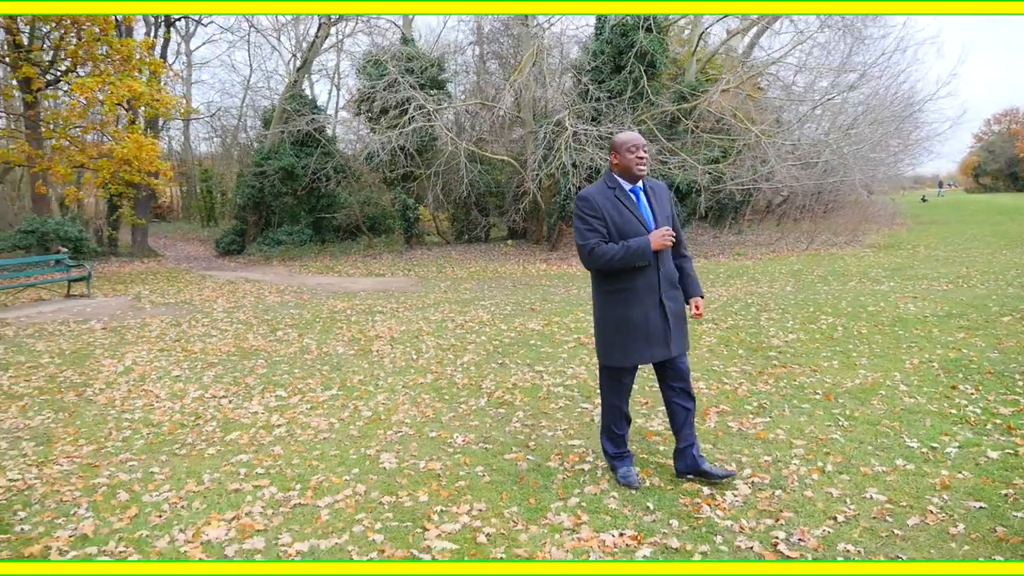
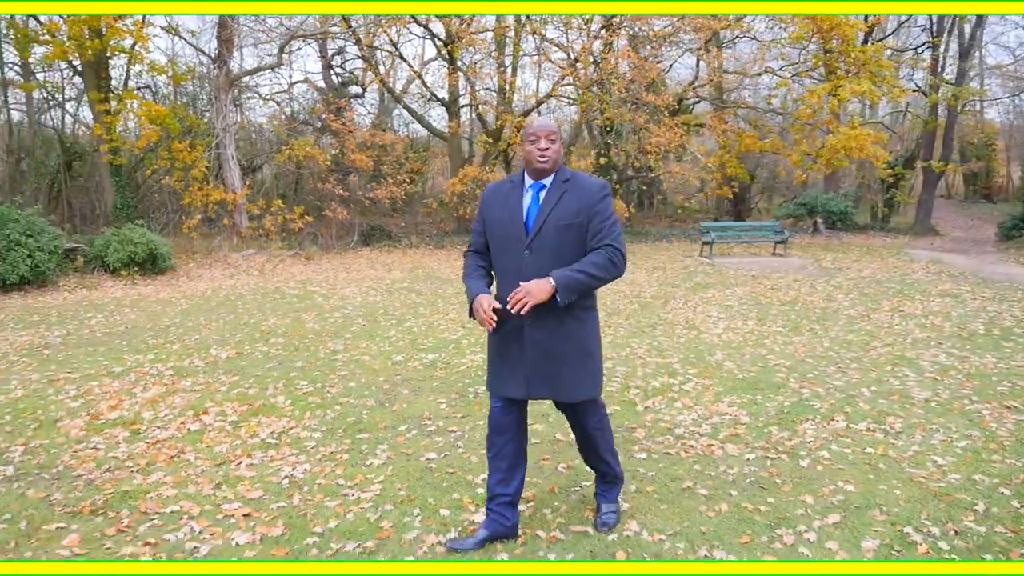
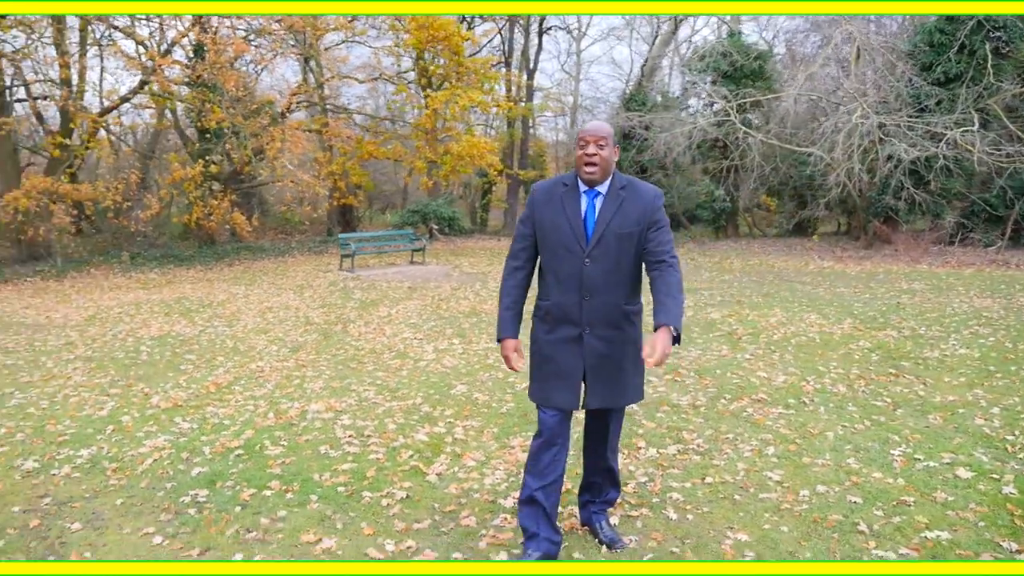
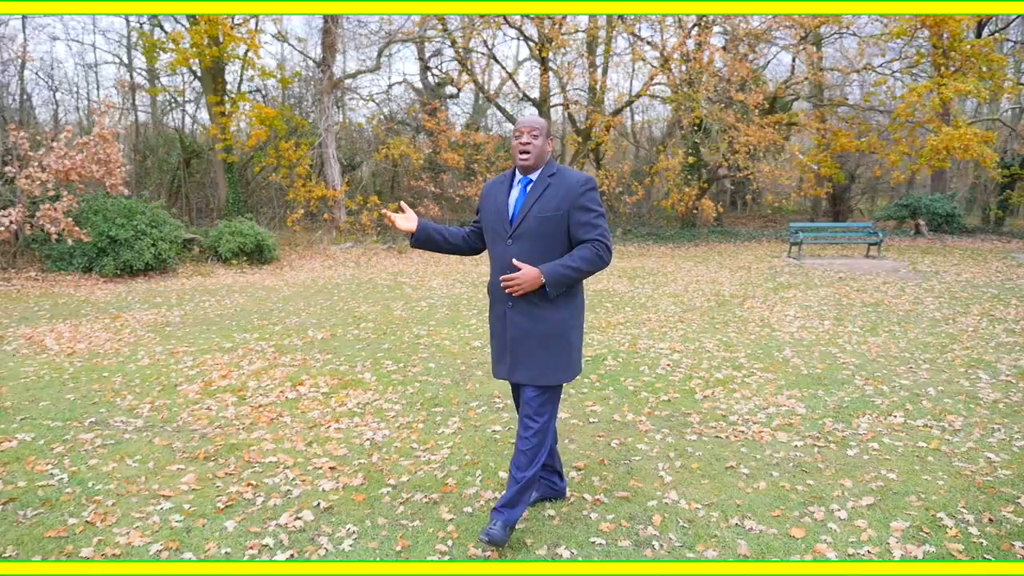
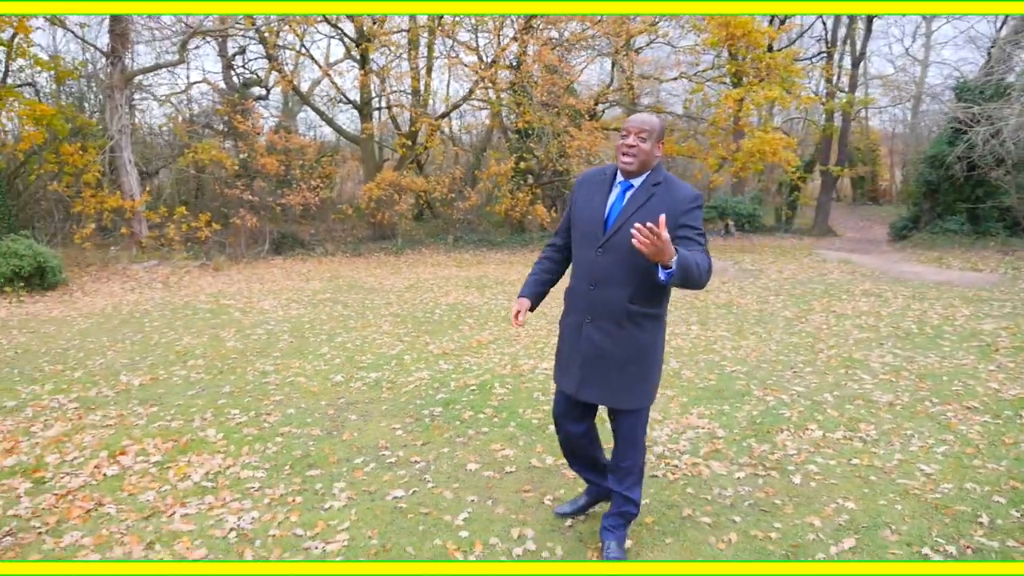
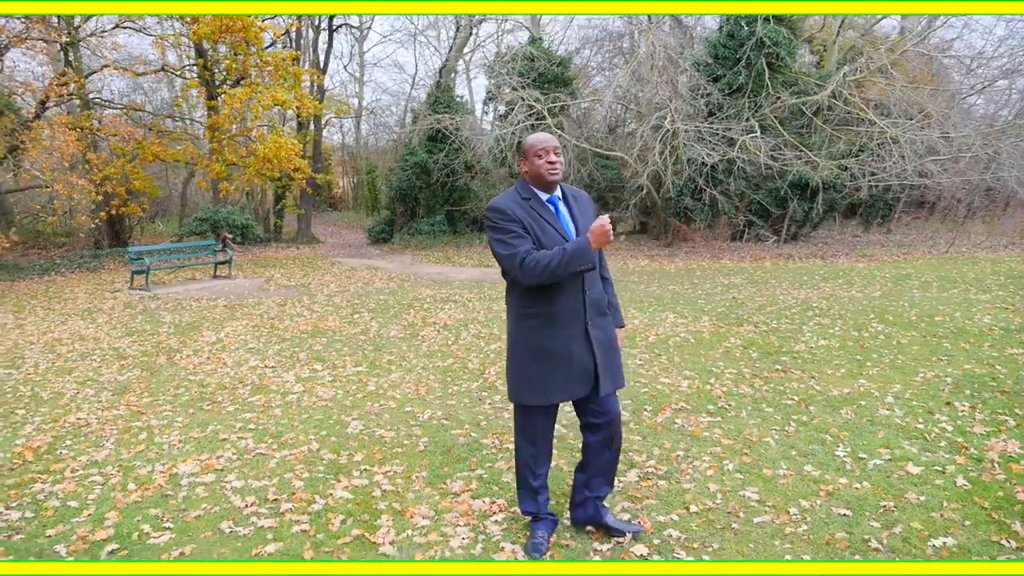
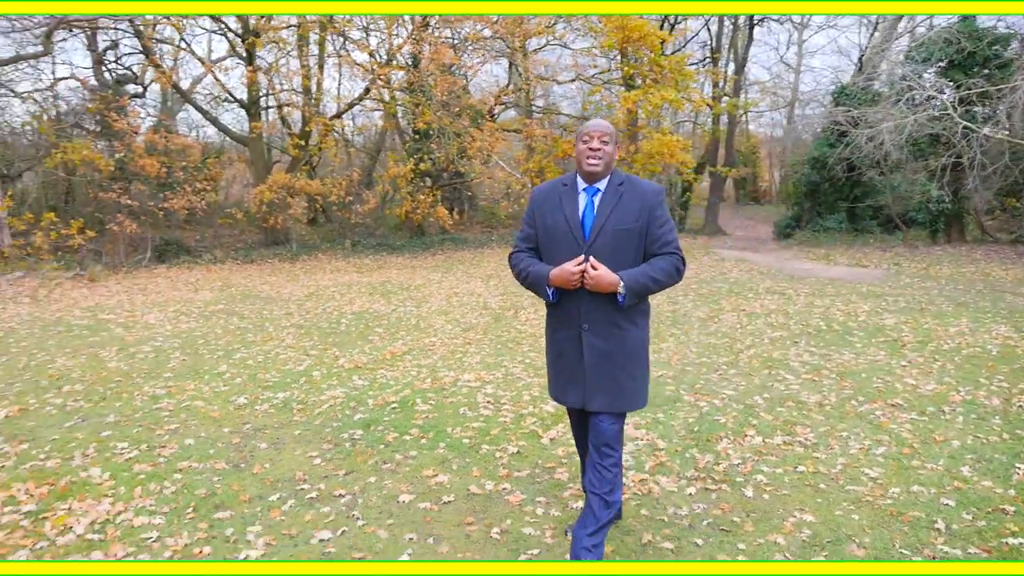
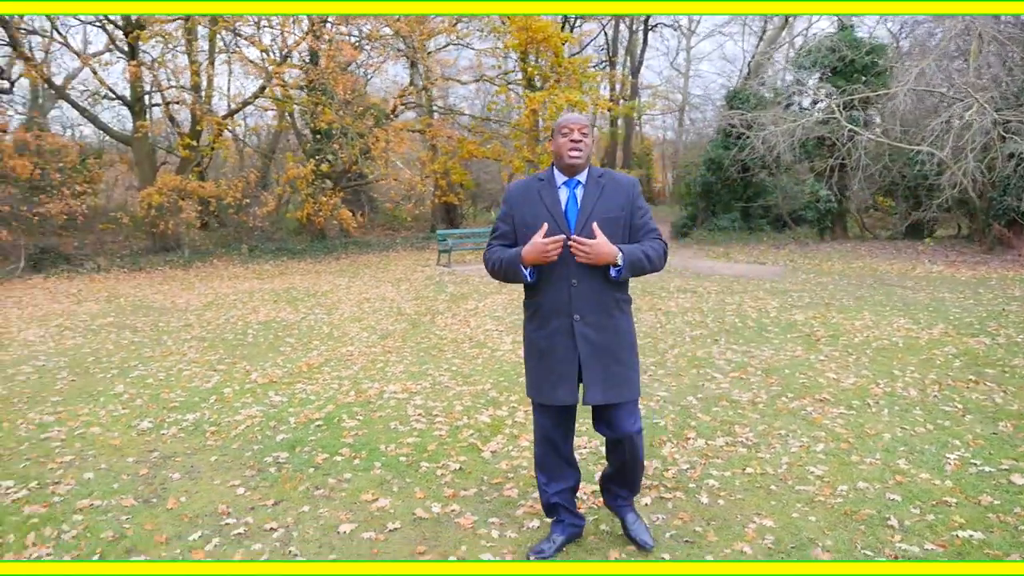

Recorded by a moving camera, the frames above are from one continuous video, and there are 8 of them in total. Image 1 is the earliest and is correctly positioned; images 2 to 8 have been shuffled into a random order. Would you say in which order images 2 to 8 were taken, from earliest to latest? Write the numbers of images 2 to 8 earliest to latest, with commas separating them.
6, 3, 8, 7, 5, 2, 4
